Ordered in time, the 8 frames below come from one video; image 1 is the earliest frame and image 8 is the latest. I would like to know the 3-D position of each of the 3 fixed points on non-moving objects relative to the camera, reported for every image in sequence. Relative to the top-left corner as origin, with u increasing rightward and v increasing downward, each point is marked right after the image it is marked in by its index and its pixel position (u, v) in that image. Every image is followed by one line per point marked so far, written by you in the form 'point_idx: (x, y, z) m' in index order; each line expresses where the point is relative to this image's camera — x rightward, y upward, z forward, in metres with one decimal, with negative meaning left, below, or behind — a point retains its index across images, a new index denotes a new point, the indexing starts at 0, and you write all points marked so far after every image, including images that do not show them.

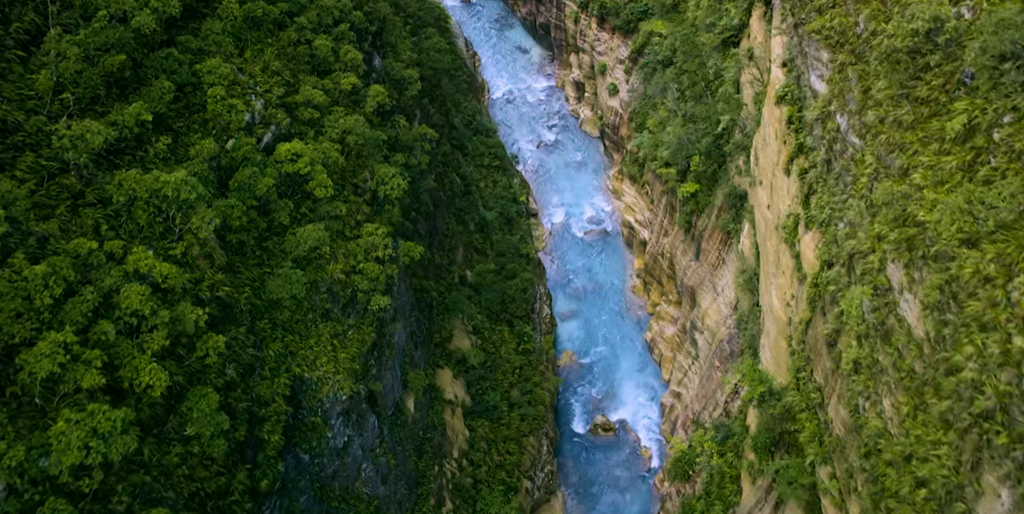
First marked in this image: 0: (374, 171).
0: (-3.2, +2.0, +17.6) m
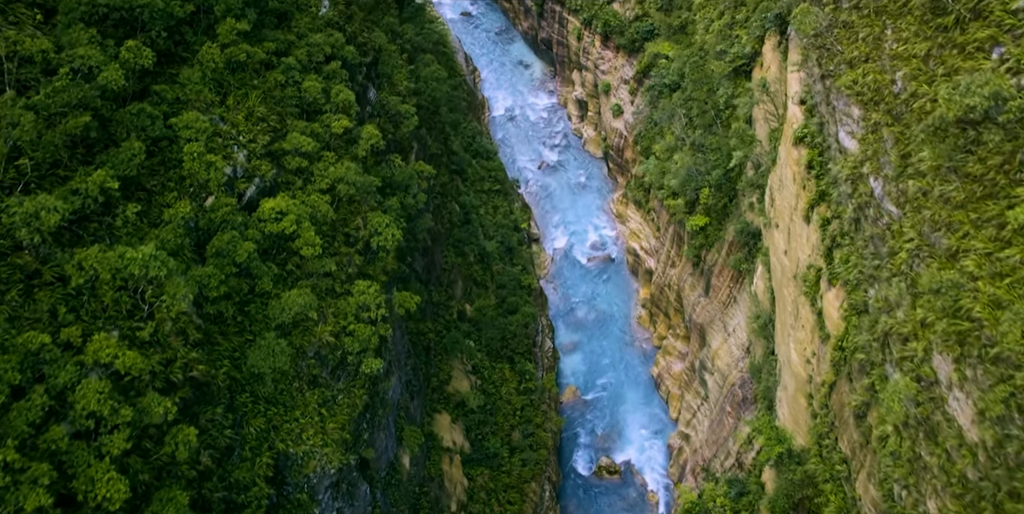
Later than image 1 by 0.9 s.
0: (-3.2, +0.8, +16.5) m
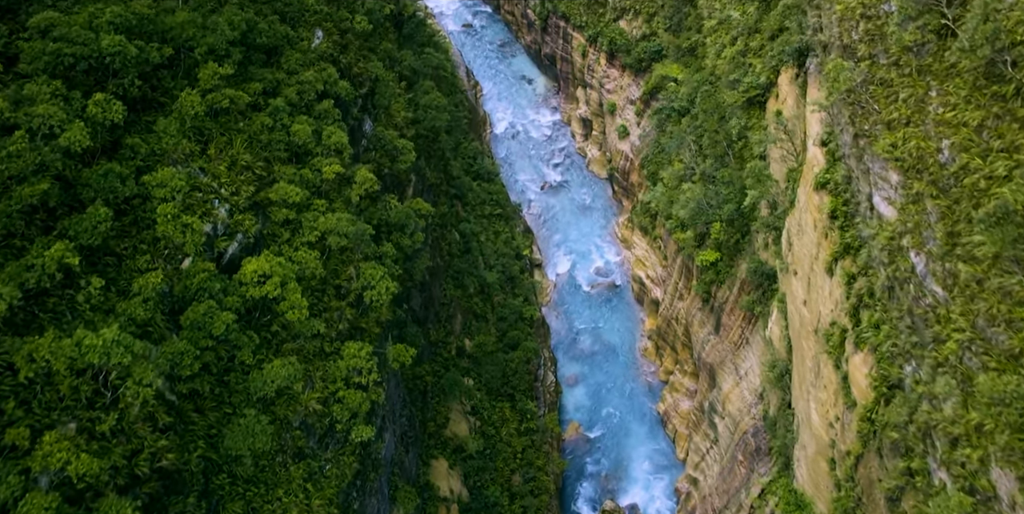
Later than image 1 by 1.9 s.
0: (-3.1, -0.3, +15.4) m
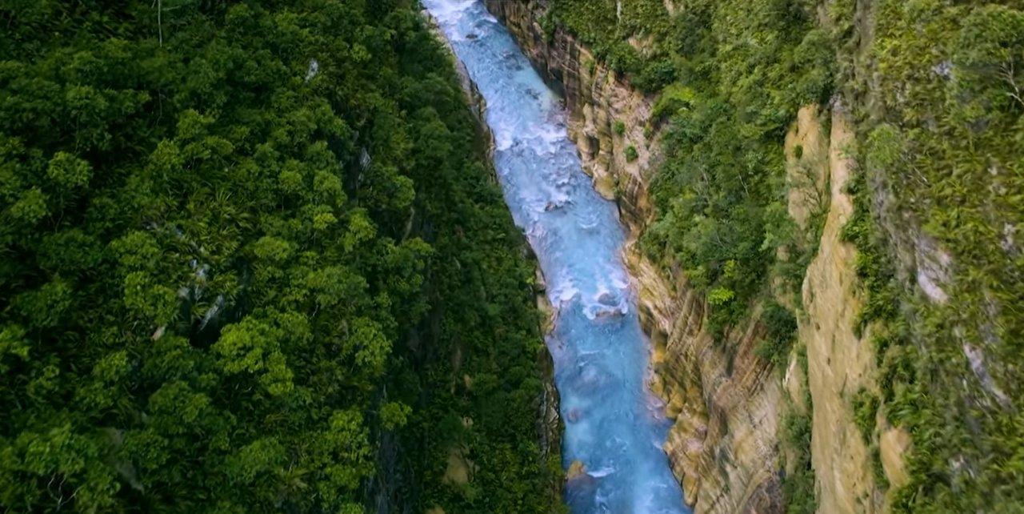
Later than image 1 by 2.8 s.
0: (-3.0, -1.3, +14.4) m
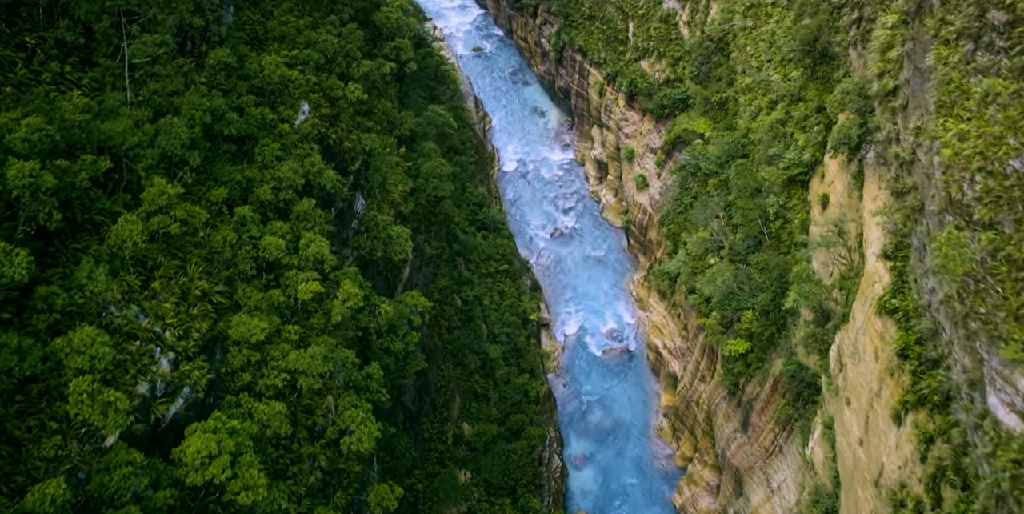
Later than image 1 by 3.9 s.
0: (-3.0, -2.5, +13.0) m
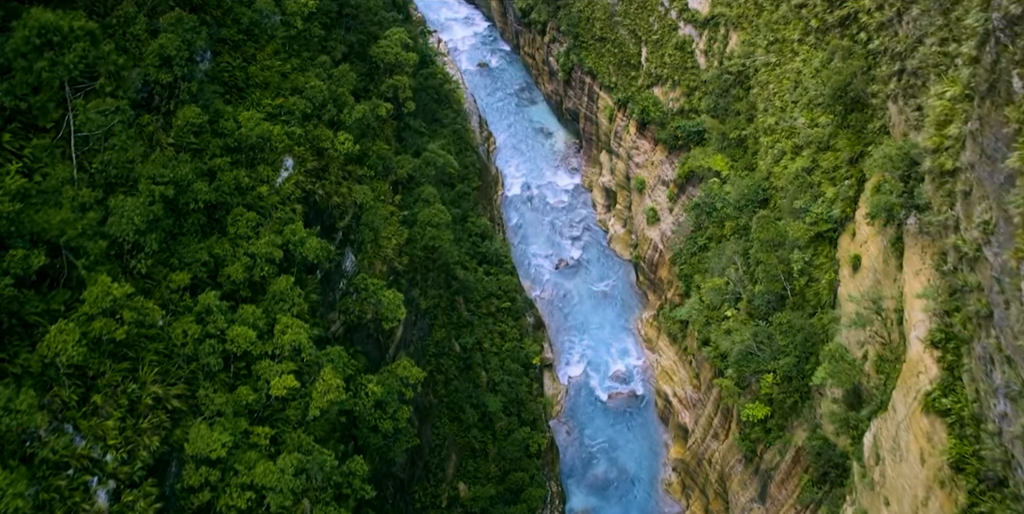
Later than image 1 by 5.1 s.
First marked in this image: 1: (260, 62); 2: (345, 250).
0: (-3.0, -3.9, +11.5) m
1: (-5.2, +4.0, +15.6) m
2: (-3.5, +0.1, +15.9) m
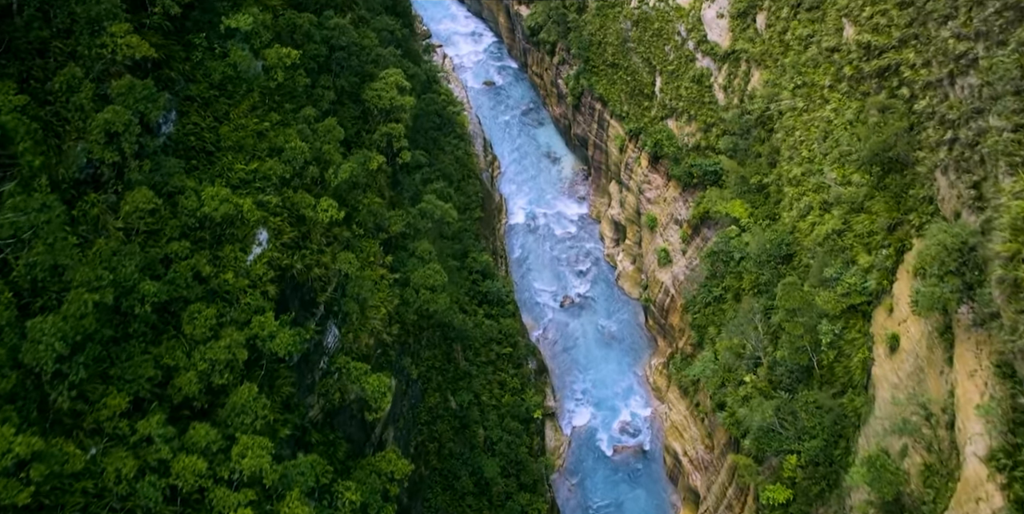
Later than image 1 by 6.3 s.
0: (-3.1, -5.3, +9.8) m
1: (-5.1, +2.6, +14.0) m
2: (-3.5, -1.4, +14.2) m
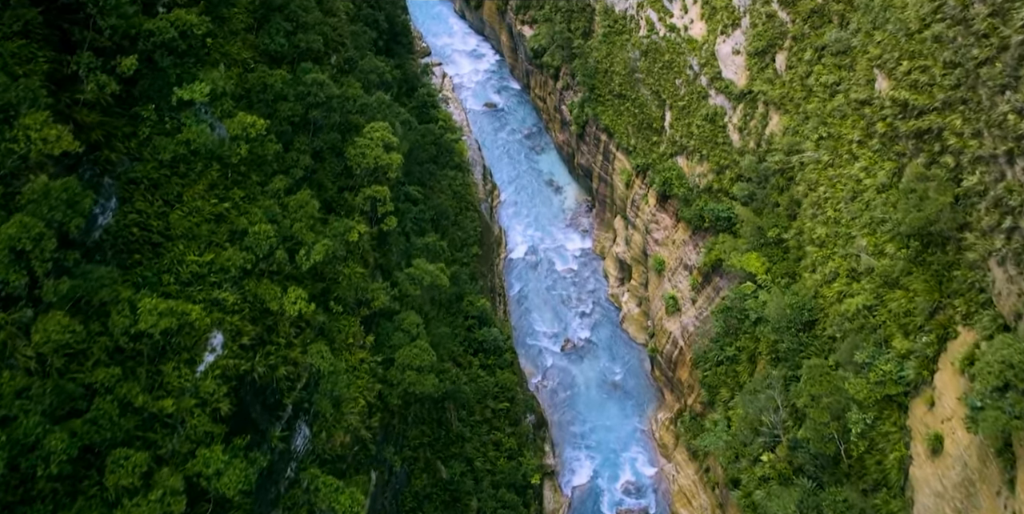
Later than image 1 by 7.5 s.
0: (-3.3, -6.8, +8.1) m
1: (-5.2, +1.0, +12.2) m
2: (-3.6, -2.9, +12.5) m
